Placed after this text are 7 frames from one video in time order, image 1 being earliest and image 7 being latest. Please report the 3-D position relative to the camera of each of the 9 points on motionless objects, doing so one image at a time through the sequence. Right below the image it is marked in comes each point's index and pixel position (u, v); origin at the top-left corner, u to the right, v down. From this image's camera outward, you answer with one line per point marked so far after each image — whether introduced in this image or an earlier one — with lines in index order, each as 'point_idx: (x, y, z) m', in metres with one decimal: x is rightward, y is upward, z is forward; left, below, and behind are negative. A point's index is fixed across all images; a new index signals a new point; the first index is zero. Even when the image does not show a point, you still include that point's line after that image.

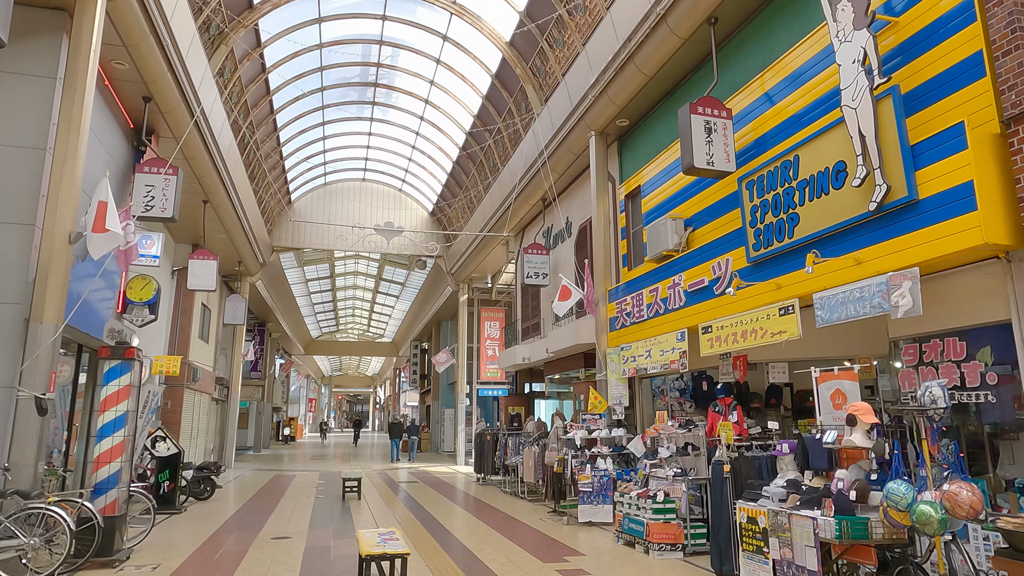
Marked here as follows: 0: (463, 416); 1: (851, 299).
0: (-1.4, -3.8, +19.7) m
1: (+2.7, -0.1, +5.2) m
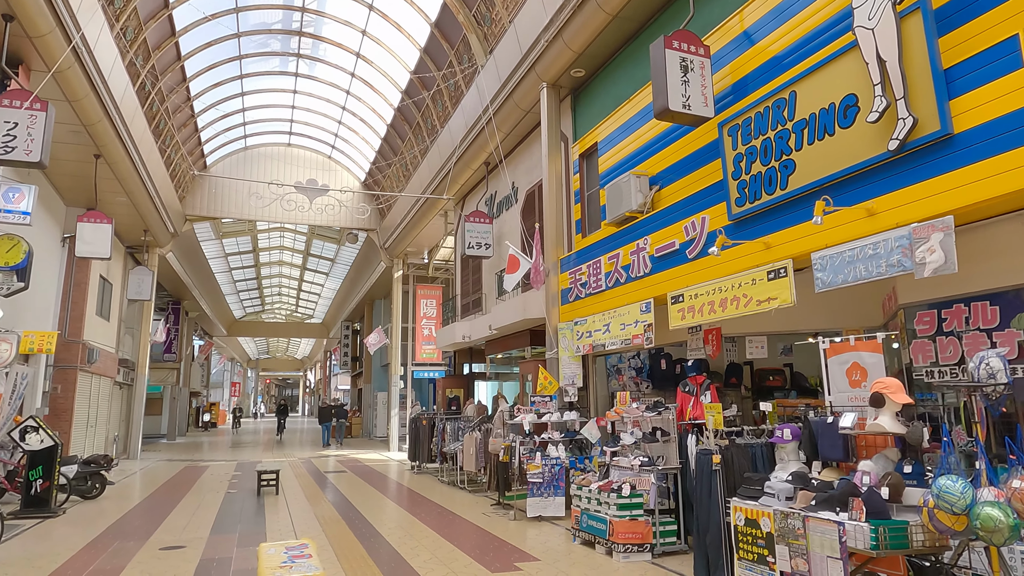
0: (-3.2, -3.1, +18.5) m
1: (+2.3, +0.2, +4.4) m
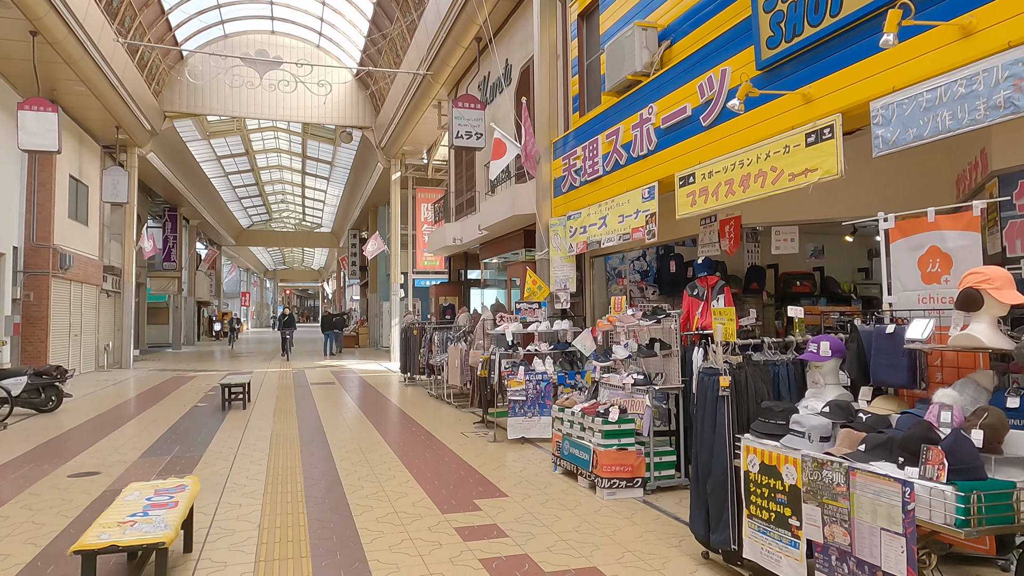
0: (-3.0, -0.6, +17.6) m
1: (+2.0, +0.9, +3.1) m
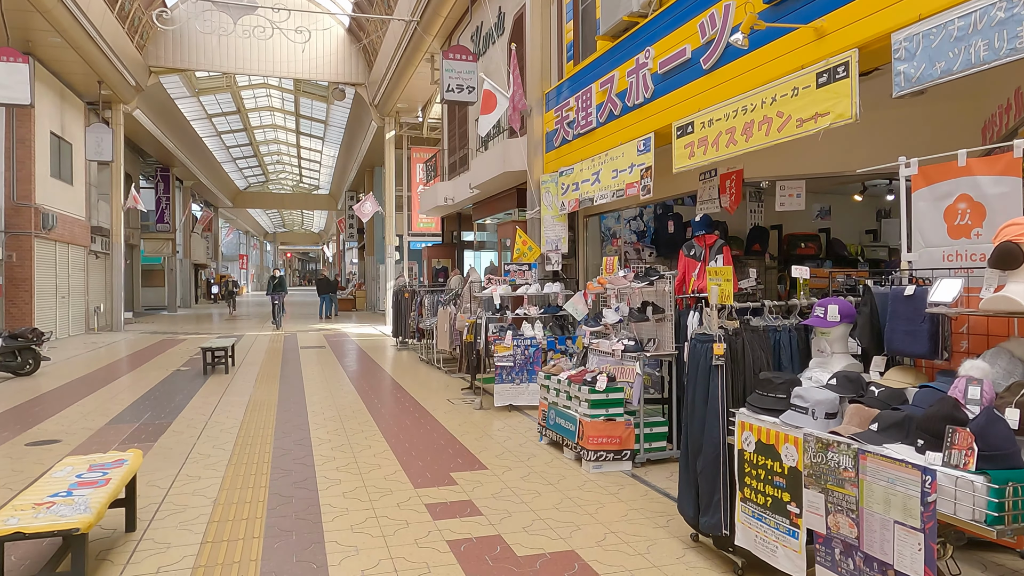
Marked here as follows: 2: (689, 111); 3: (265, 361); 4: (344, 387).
0: (-3.1, +0.4, +17.3) m
1: (+1.9, +1.0, +2.6) m
2: (+1.2, +1.2, +4.7) m
3: (-3.6, -1.1, +9.6) m
4: (-1.9, -1.1, +7.7) m
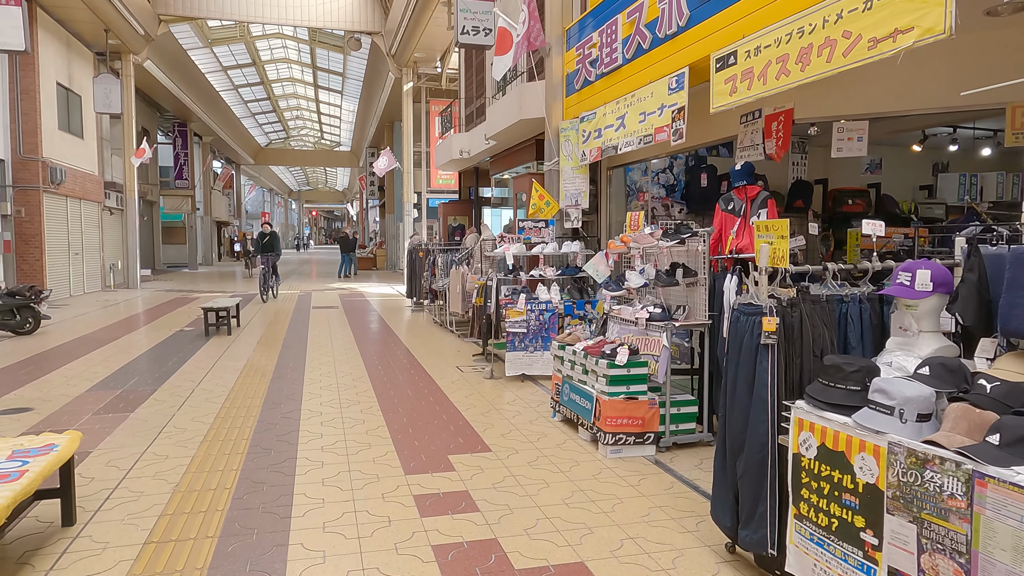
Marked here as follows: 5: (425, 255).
0: (-2.6, +1.5, +16.8) m
1: (+1.9, +1.2, +1.9) m
2: (+1.3, +1.5, +4.0) m
3: (-3.3, -0.5, +9.3) m
4: (-1.8, -0.7, +7.2) m
5: (-1.4, +0.5, +10.4) m
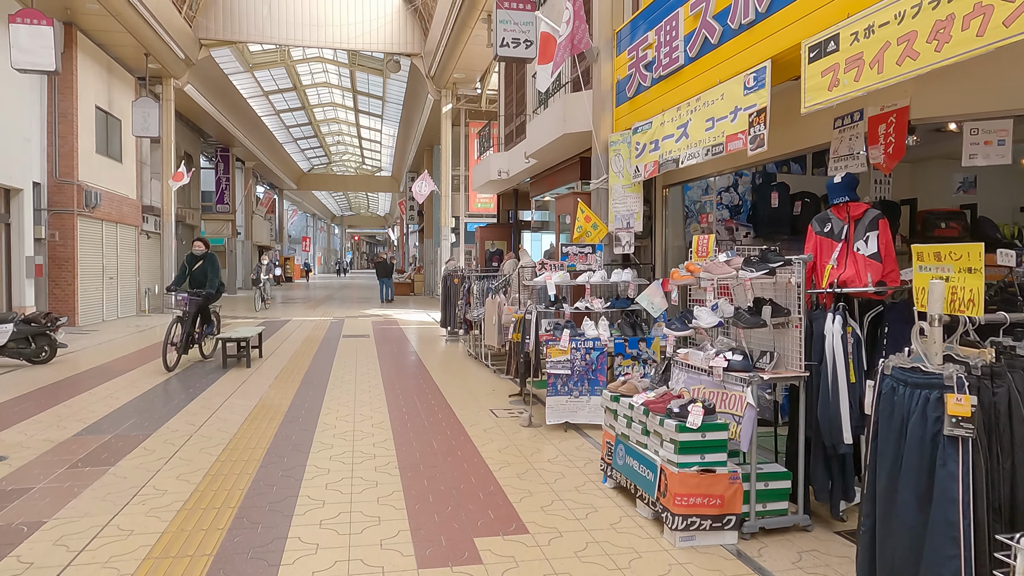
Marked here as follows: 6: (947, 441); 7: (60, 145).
0: (-1.6, +0.8, +16.2) m
1: (+2.0, +1.0, +1.1) m
2: (+1.5, +1.3, +3.2) m
3: (-2.8, -0.8, +8.7) m
4: (-1.4, -1.0, +6.6) m
5: (-0.8, +0.1, +9.7) m
6: (+1.0, -0.3, +1.5) m
7: (-8.2, +2.6, +12.0) m
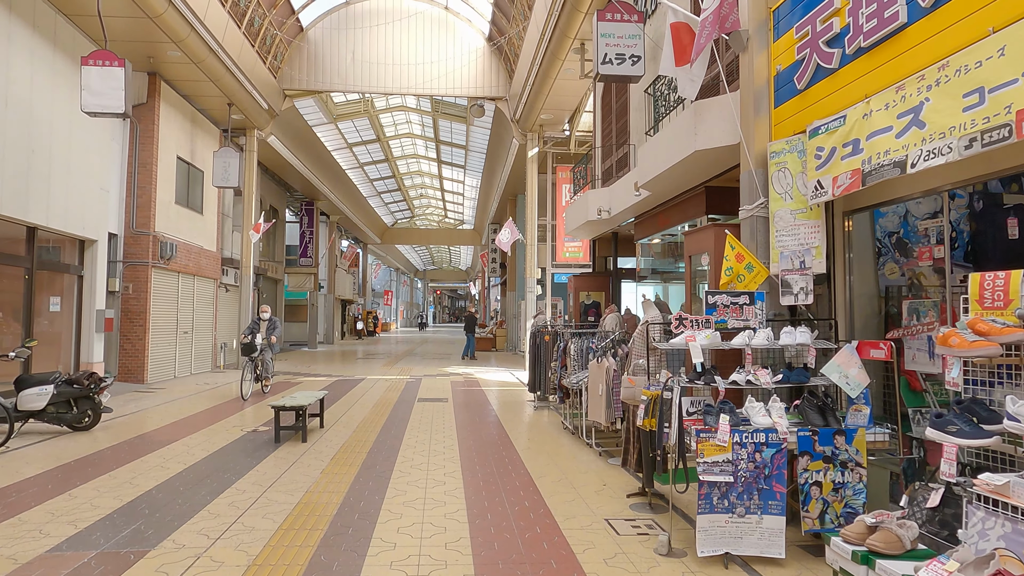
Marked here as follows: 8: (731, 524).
0: (+0.5, -0.5, +14.9) m
1: (+2.2, +1.0, -0.4) m
2: (+2.0, +1.1, +1.7) m
3: (-1.7, -1.5, +7.5) m
4: (-0.5, -1.5, +5.2) m
5: (+0.5, -0.6, +8.3) m
6: (+1.2, -0.4, -0.1) m
7: (-6.6, +1.6, +11.7) m
8: (+1.1, -1.2, +3.3) m
